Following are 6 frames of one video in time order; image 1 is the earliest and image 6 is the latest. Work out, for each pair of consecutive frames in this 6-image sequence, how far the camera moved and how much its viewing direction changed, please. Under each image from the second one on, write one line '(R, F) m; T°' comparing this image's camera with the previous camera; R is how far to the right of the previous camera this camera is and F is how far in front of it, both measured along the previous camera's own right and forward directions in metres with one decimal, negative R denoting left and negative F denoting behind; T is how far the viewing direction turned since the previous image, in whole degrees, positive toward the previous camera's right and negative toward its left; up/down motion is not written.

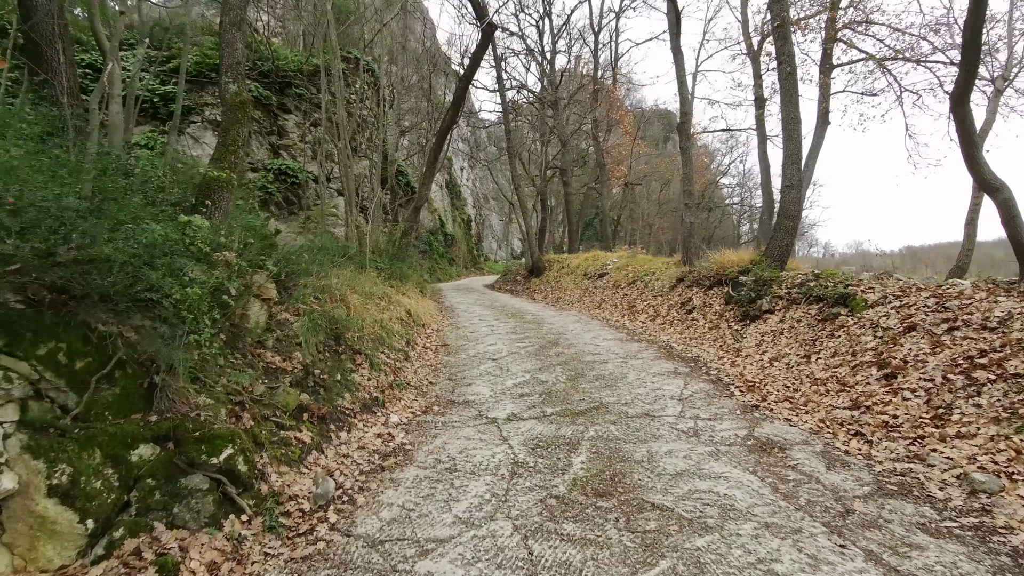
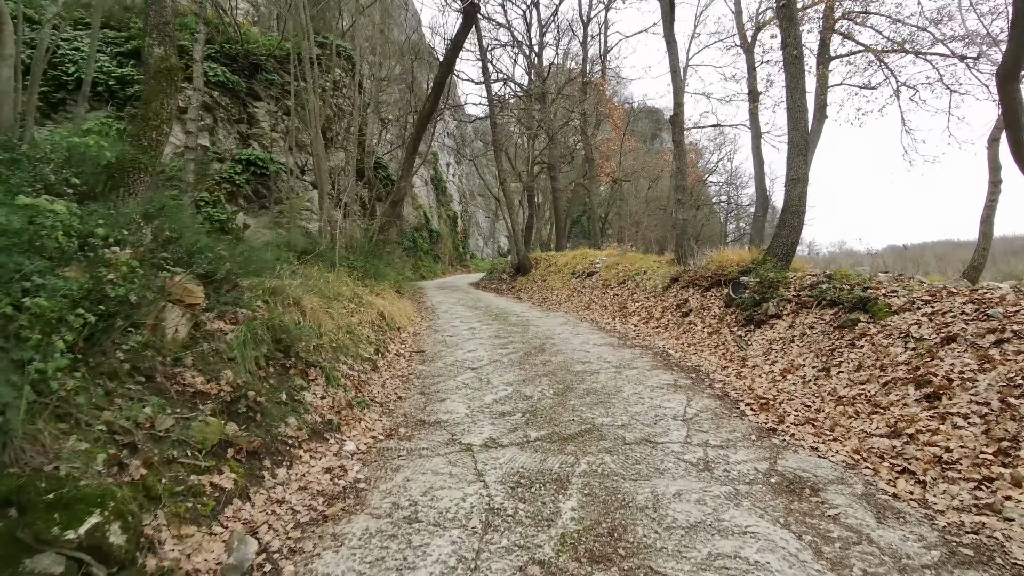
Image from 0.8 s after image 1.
(+0.1, +0.8) m; +1°
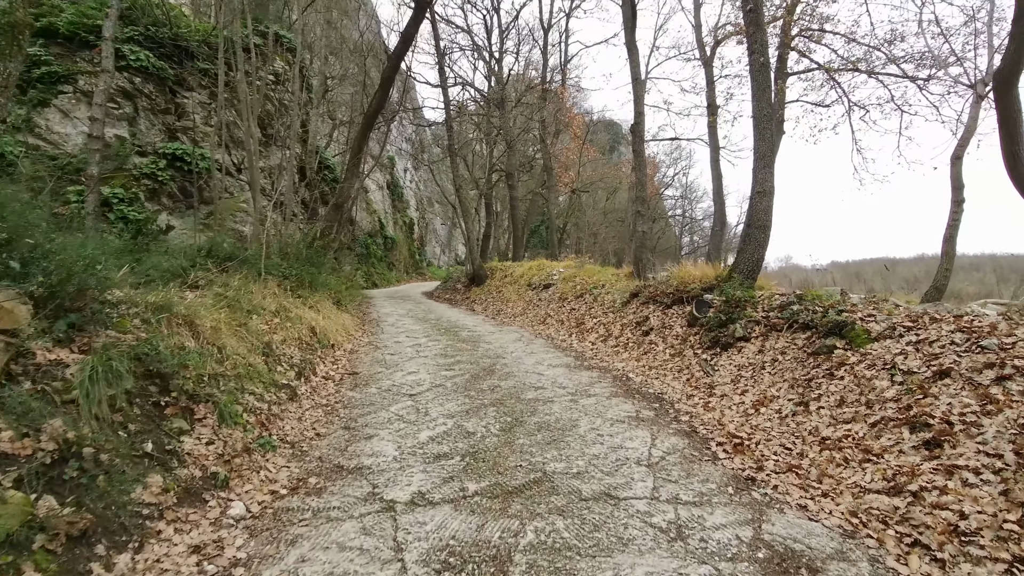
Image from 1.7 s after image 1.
(+0.2, +0.8) m; +5°
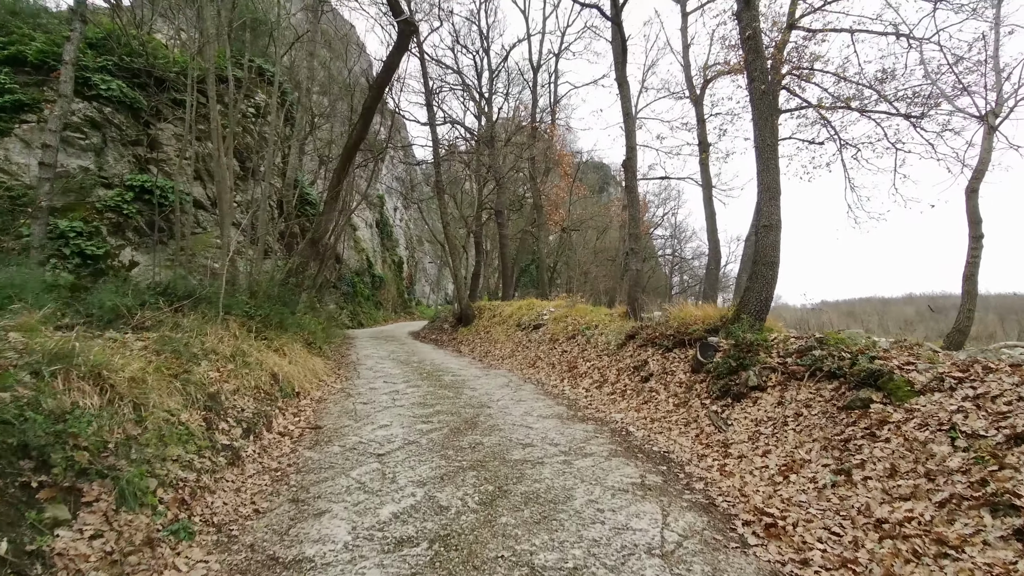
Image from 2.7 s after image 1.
(+0.1, +0.8) m; +1°
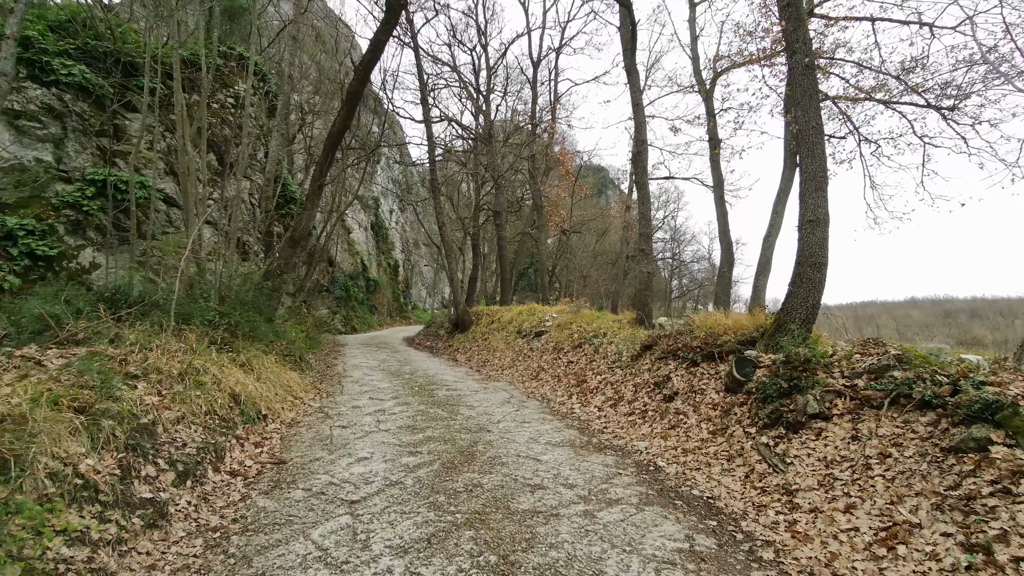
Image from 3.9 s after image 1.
(-0.1, +1.1) m; 0°
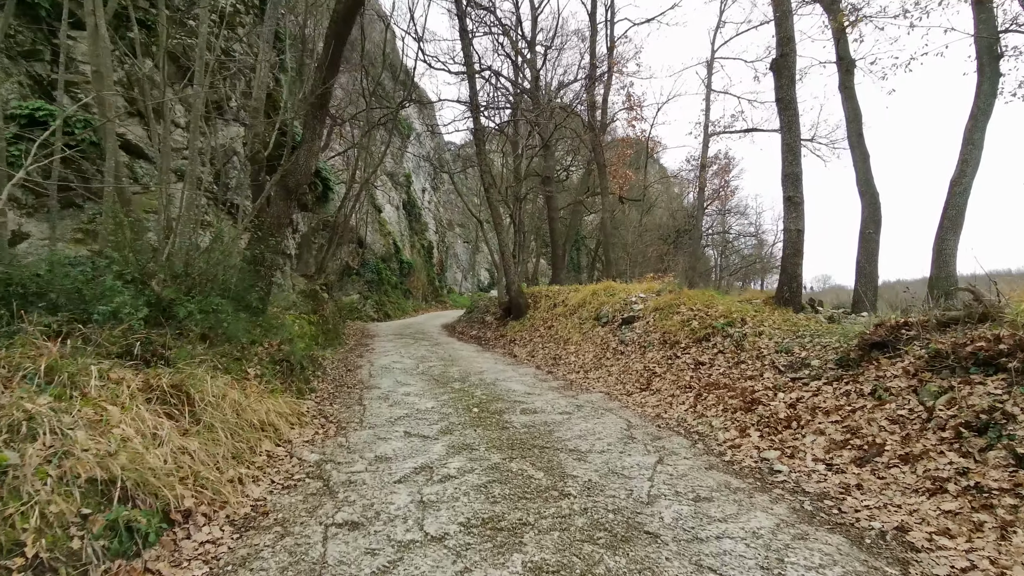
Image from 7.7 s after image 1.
(-1.0, +3.7) m; -4°
